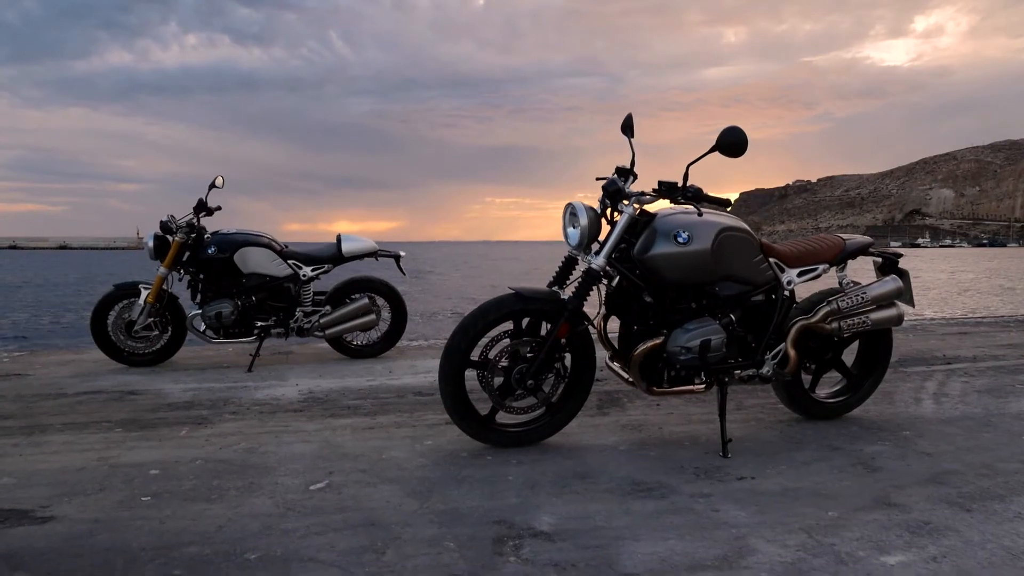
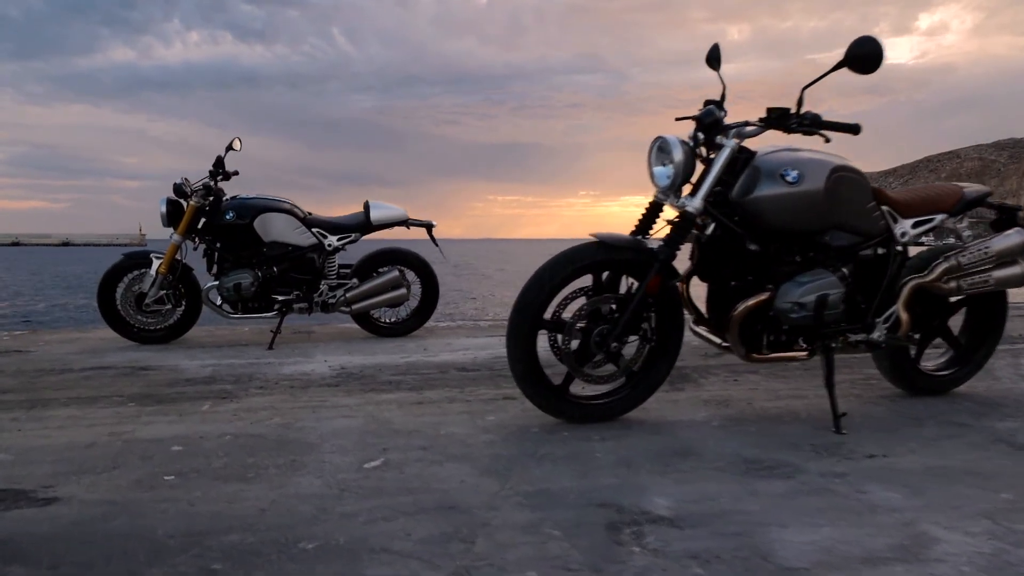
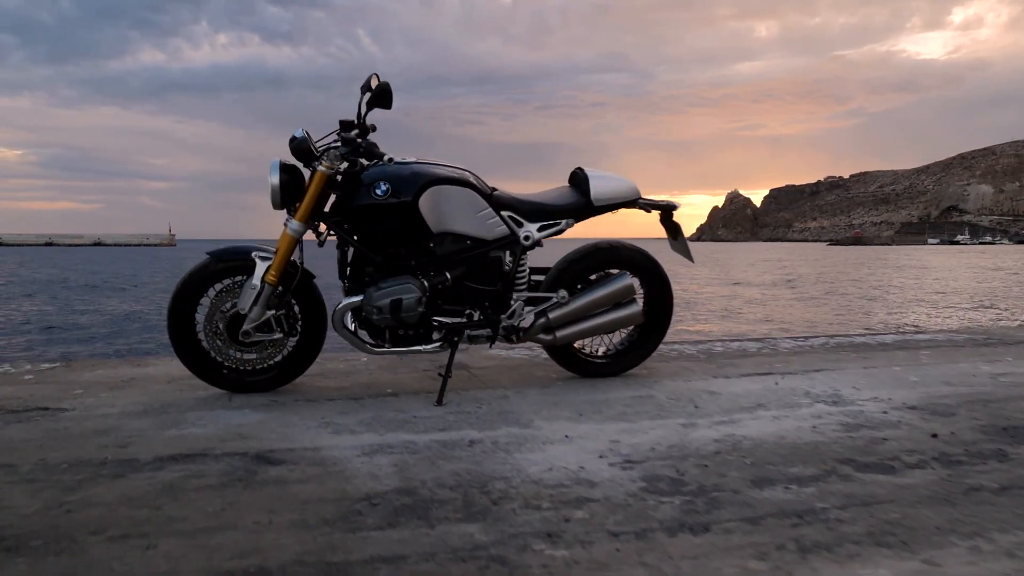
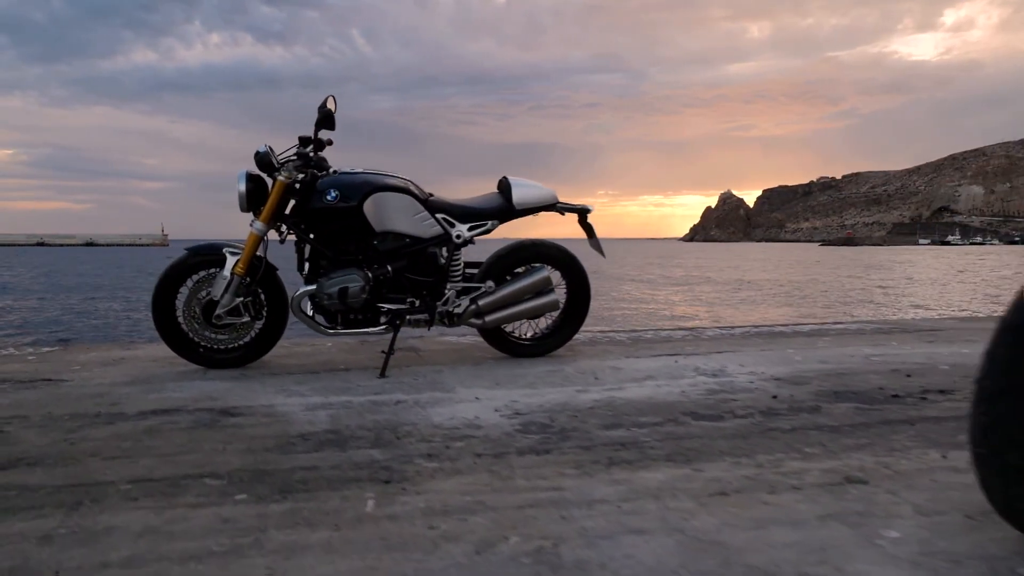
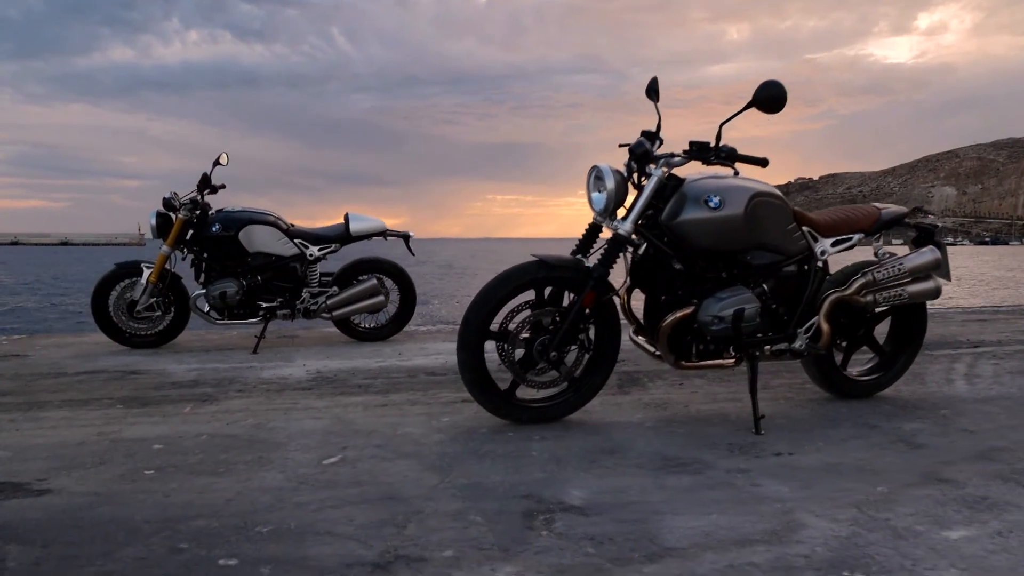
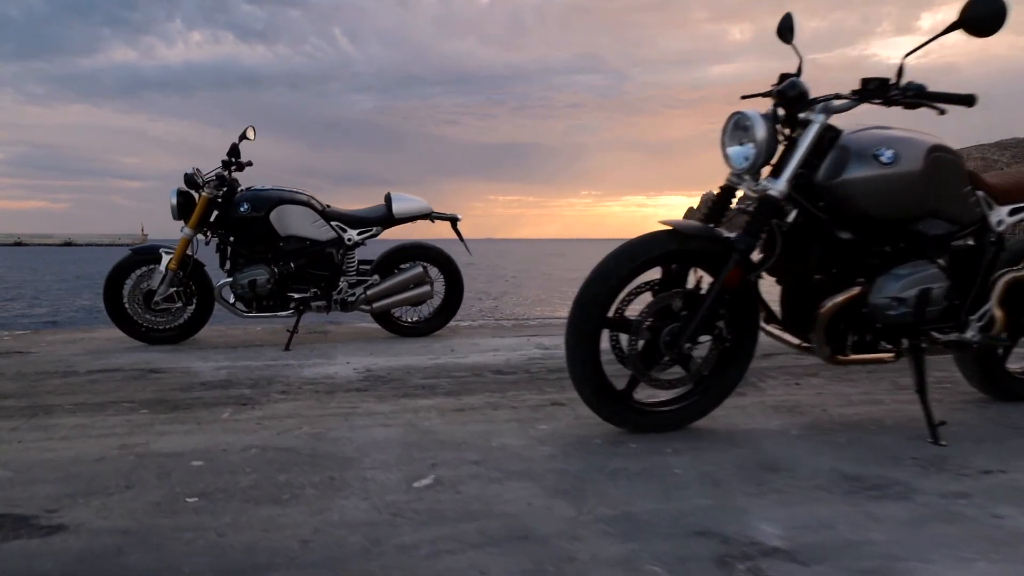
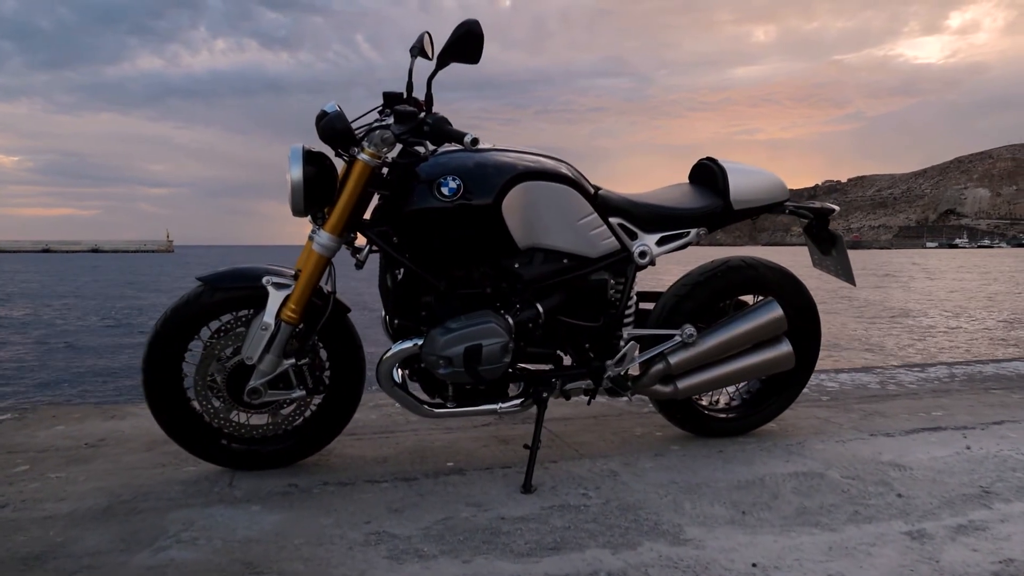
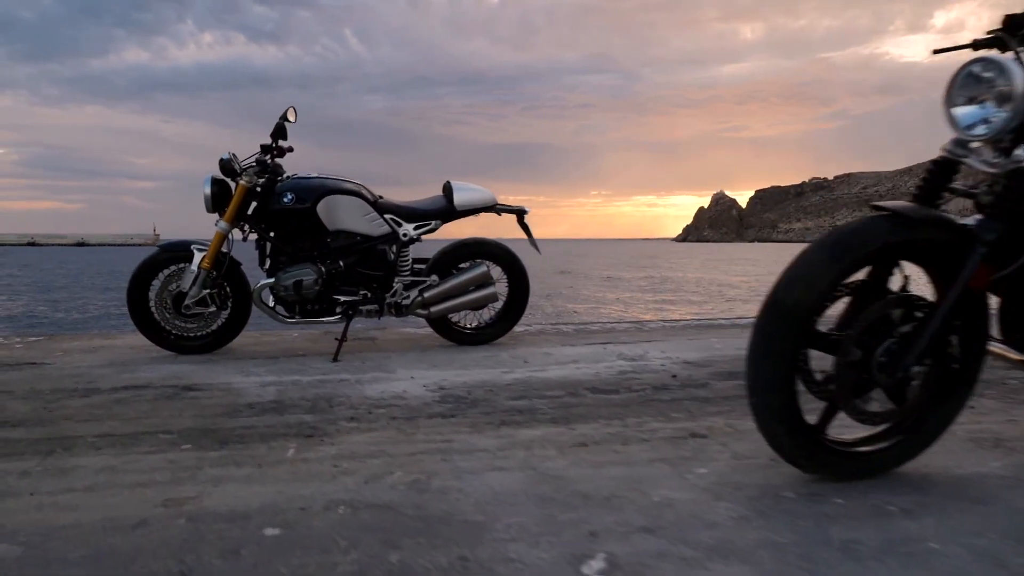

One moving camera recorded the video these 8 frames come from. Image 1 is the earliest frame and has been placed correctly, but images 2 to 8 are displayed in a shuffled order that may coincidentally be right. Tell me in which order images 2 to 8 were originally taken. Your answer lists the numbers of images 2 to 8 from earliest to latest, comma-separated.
5, 2, 6, 8, 4, 3, 7
